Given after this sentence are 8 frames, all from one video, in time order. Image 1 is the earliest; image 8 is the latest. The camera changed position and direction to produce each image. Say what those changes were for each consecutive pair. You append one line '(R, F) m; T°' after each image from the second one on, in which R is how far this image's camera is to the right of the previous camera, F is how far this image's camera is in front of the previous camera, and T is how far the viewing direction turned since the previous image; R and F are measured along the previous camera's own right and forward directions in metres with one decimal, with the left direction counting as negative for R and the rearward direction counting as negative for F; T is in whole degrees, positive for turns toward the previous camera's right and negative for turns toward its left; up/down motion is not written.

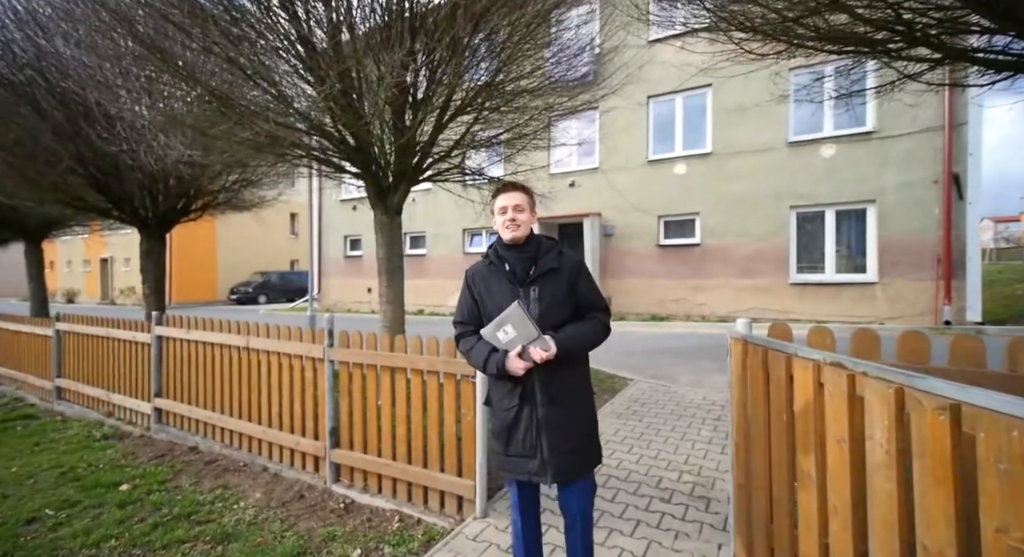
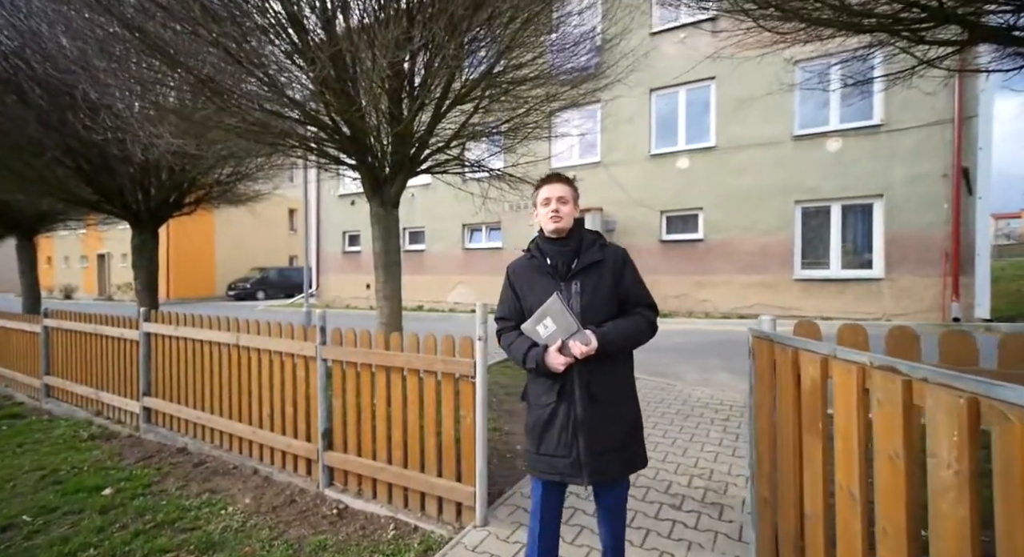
(0.0, +0.2) m; 0°
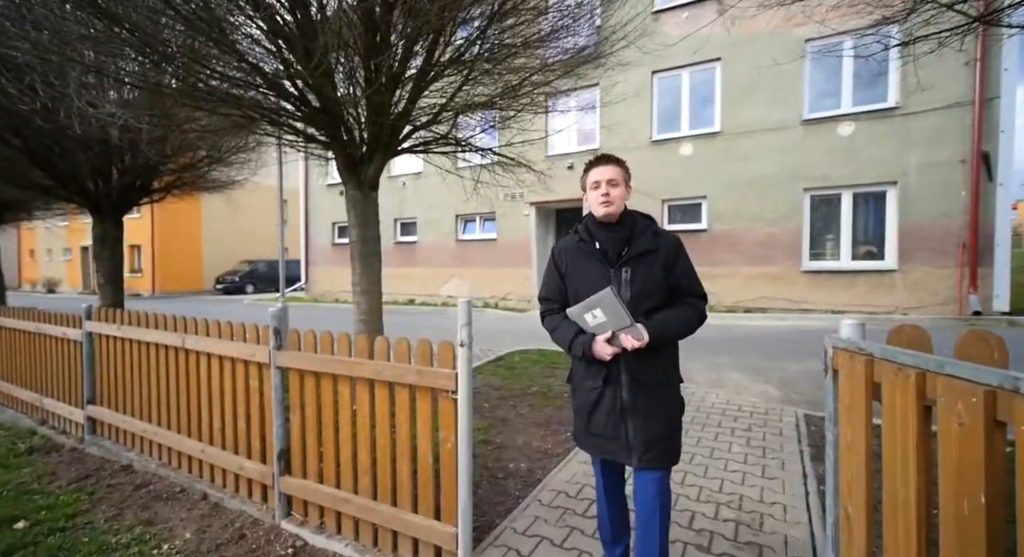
(0.0, +0.6) m; 0°
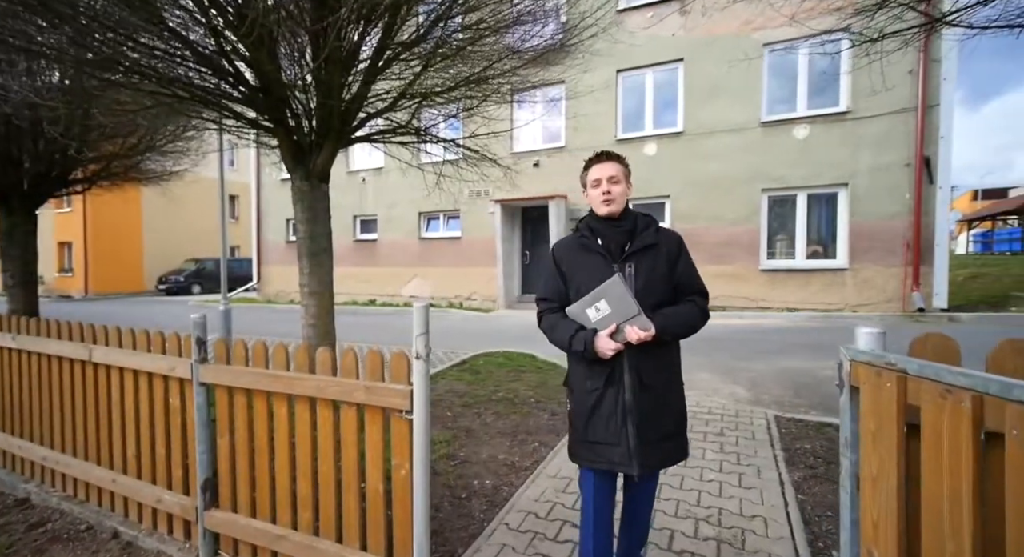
(0.0, +0.3) m; +4°
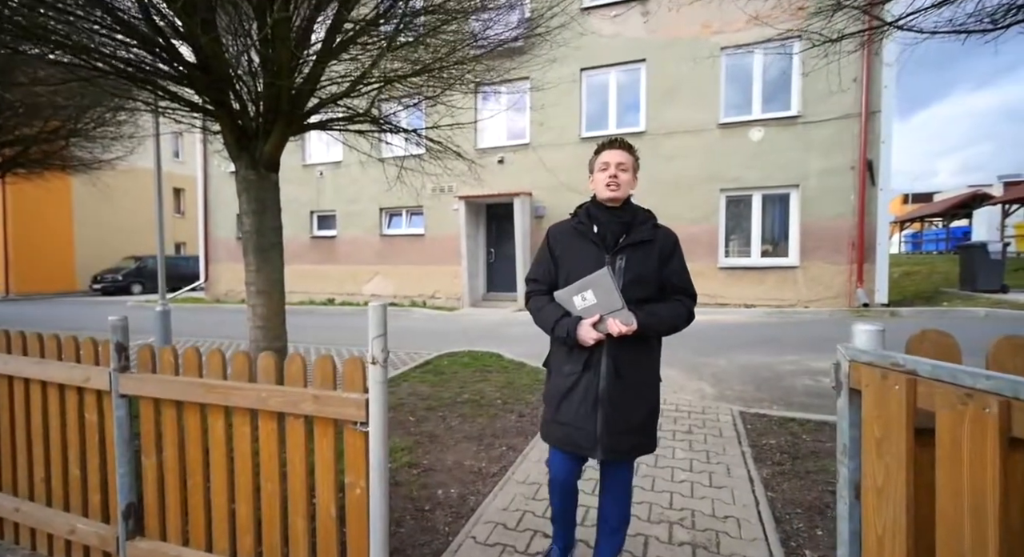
(0.0, +0.2) m; +4°
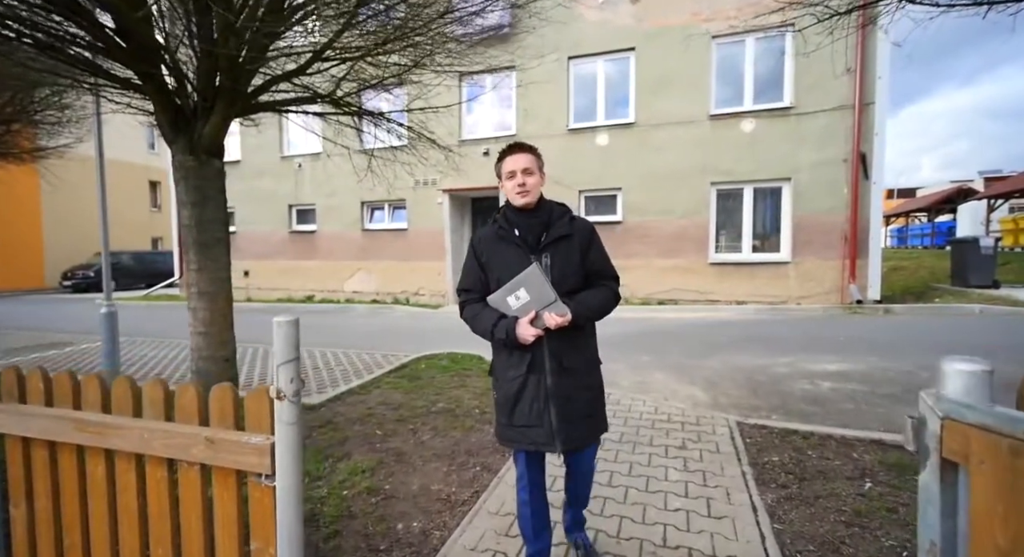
(+0.1, +0.4) m; +1°
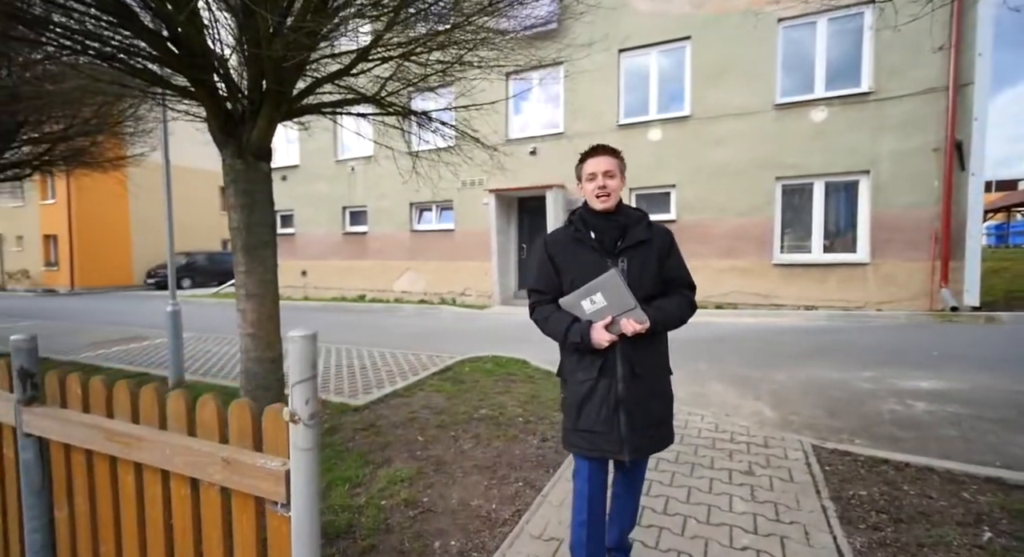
(0.0, +0.2) m; -6°
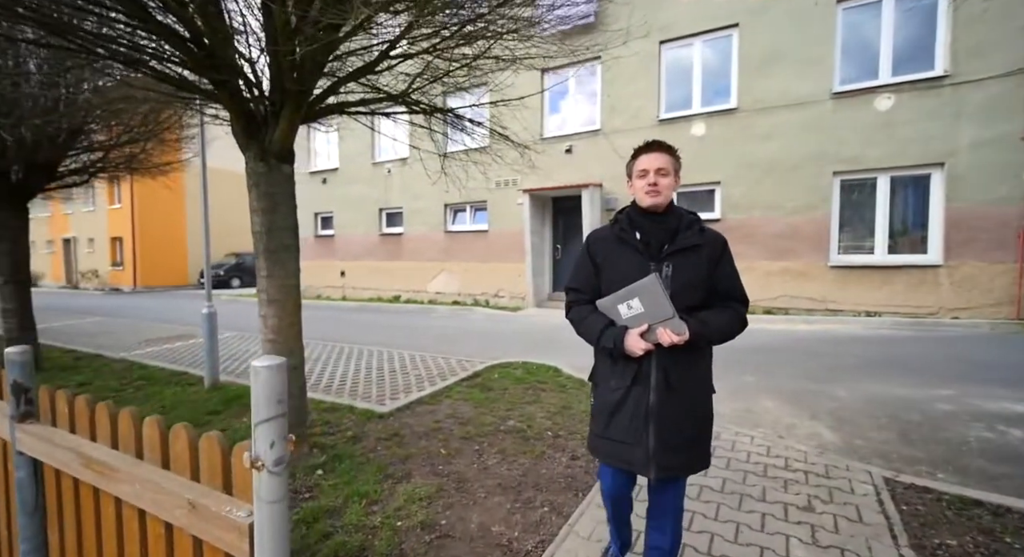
(+0.1, +0.2) m; -5°
